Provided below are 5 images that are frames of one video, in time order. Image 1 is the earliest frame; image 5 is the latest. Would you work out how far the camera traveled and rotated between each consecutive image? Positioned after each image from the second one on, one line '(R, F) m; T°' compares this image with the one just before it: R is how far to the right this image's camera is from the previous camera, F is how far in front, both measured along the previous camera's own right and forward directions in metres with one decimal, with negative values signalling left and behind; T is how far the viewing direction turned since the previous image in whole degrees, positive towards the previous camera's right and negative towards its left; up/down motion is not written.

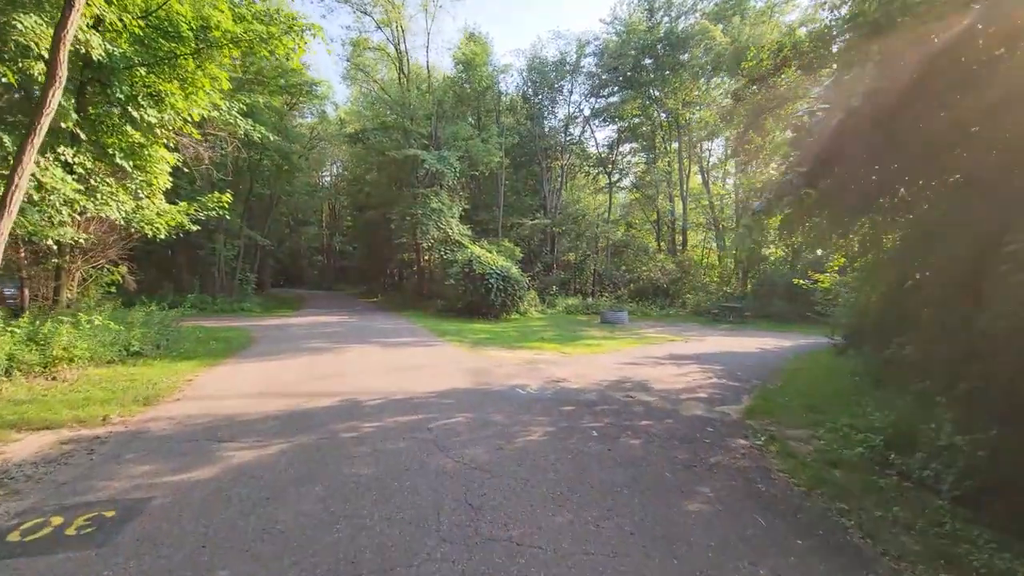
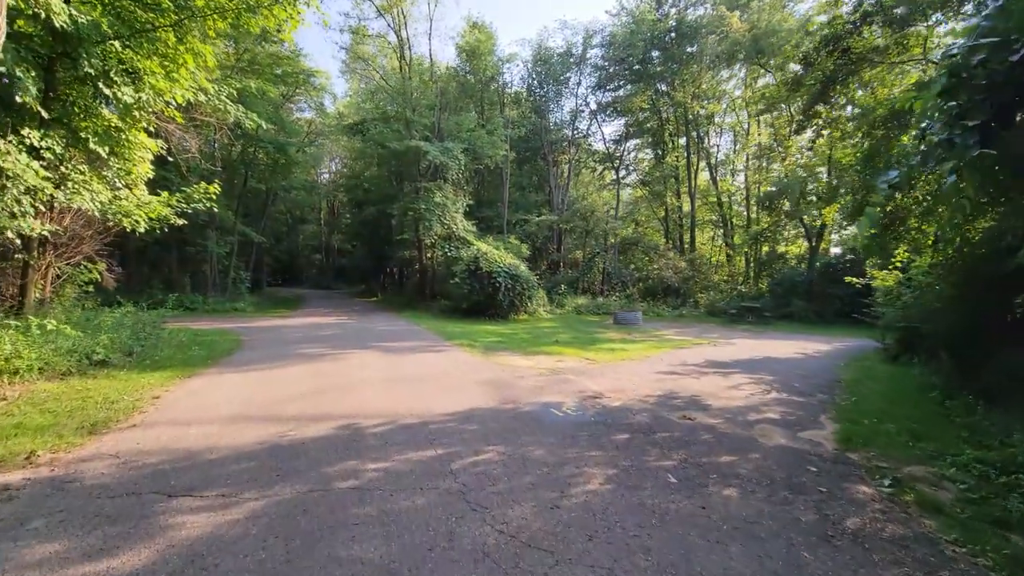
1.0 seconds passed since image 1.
(-0.3, +1.0) m; 0°
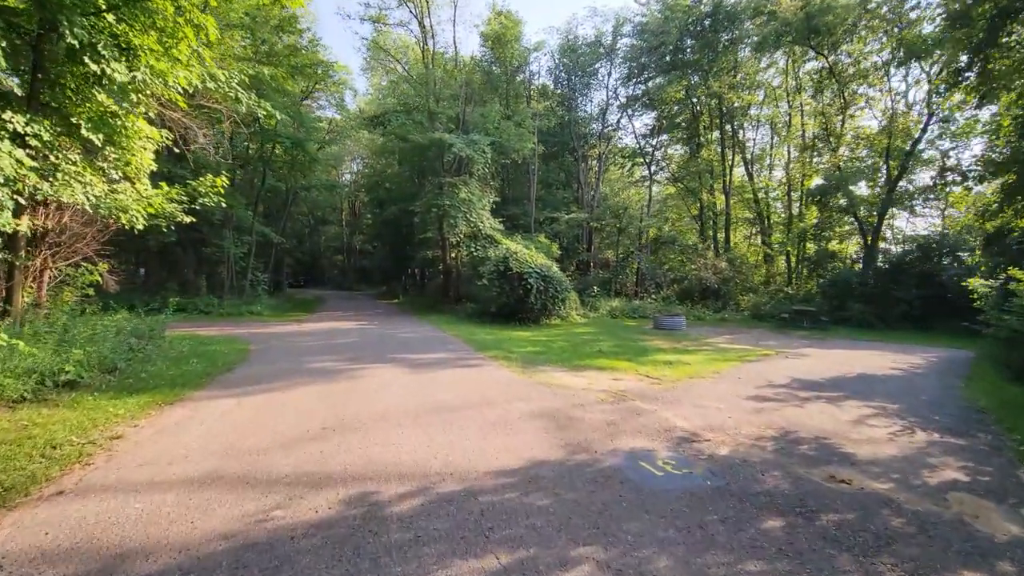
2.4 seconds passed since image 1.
(-0.4, +1.4) m; -2°
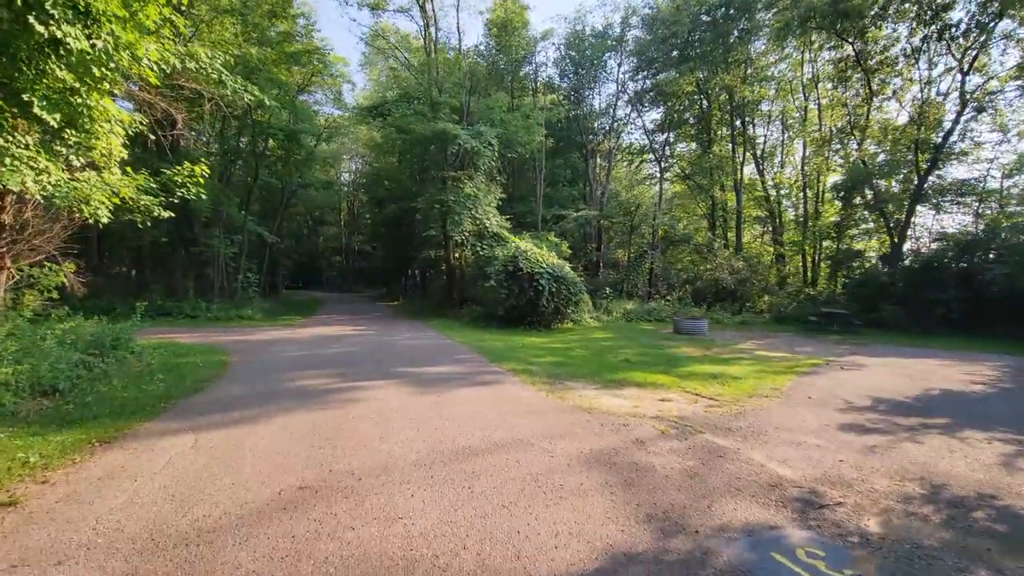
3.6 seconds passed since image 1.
(-0.3, +1.2) m; 0°
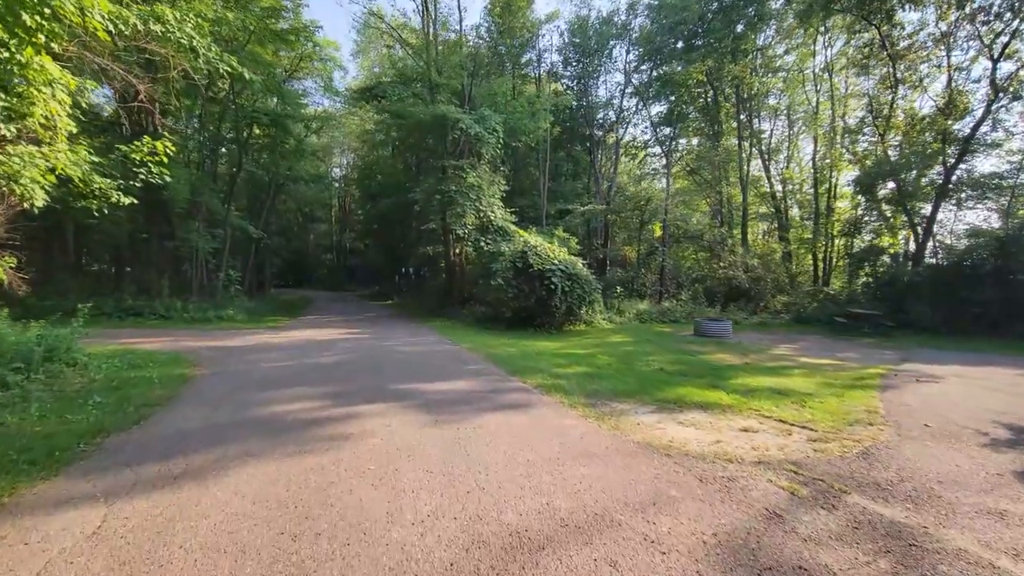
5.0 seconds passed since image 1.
(-0.5, +1.4) m; +1°
